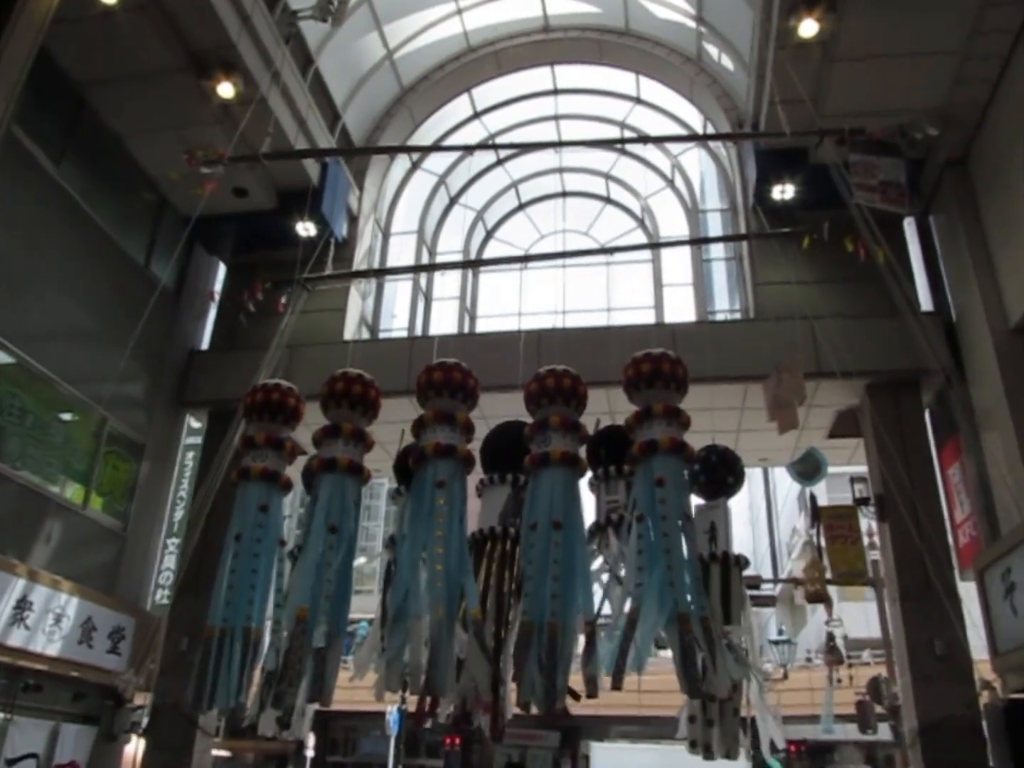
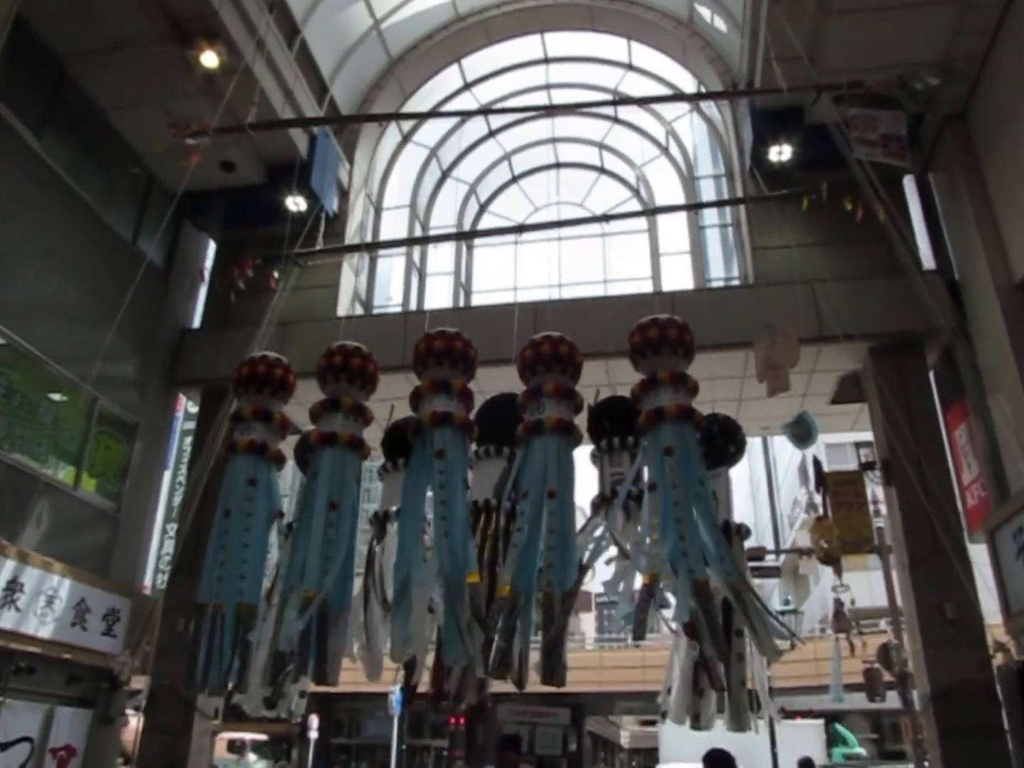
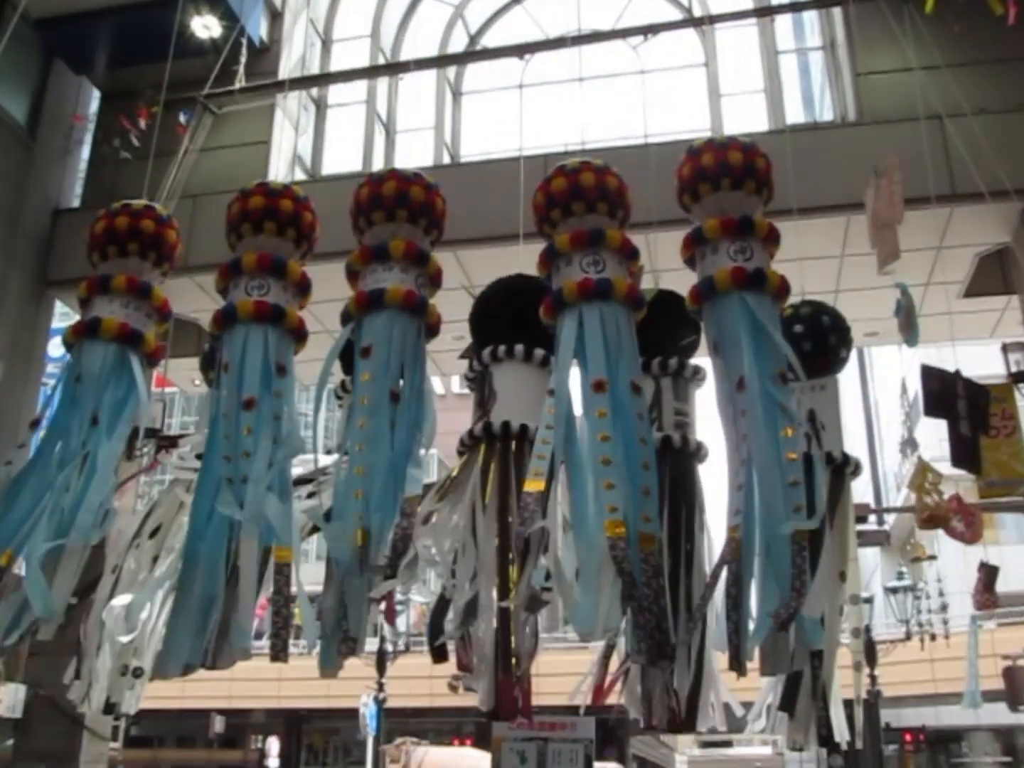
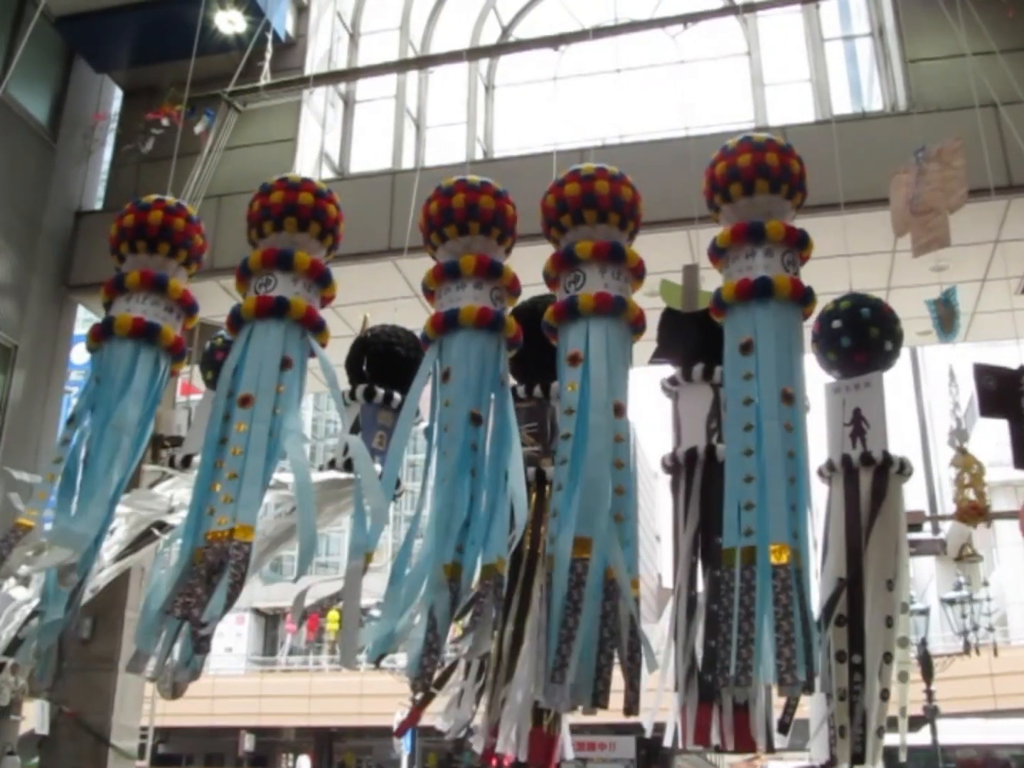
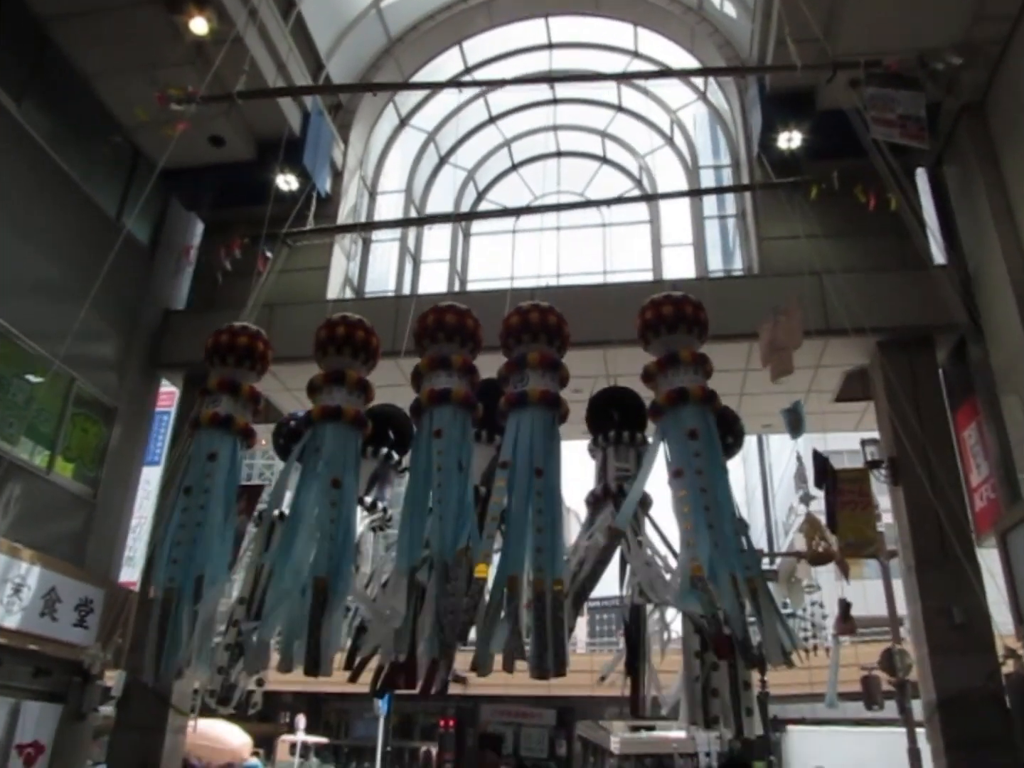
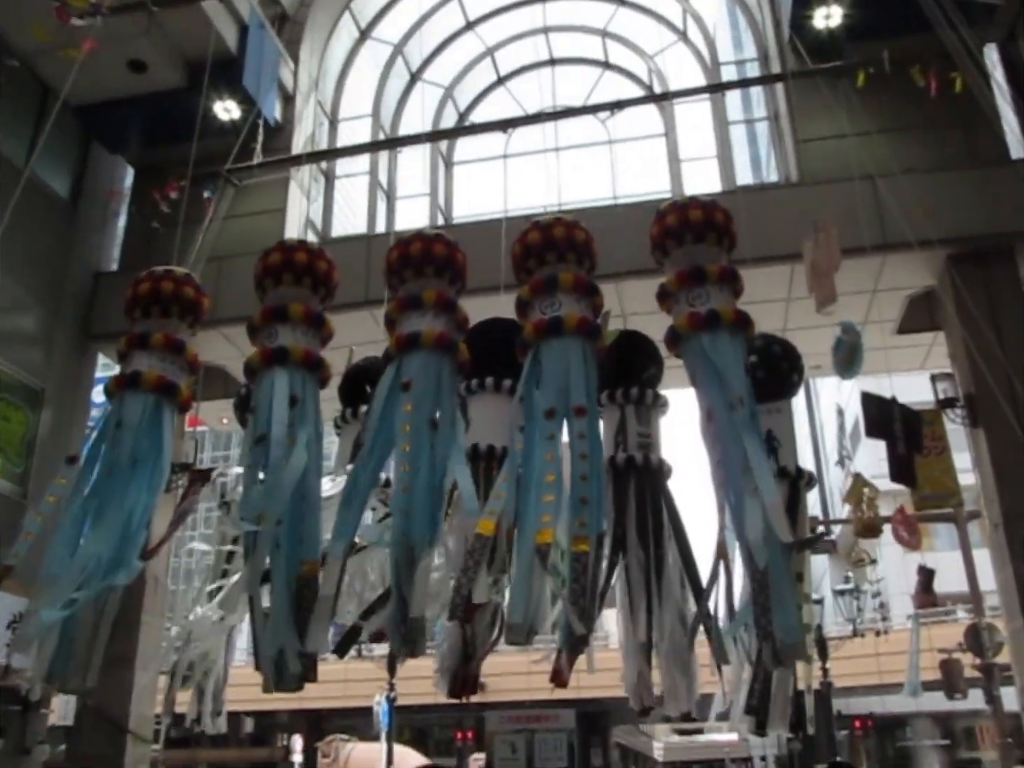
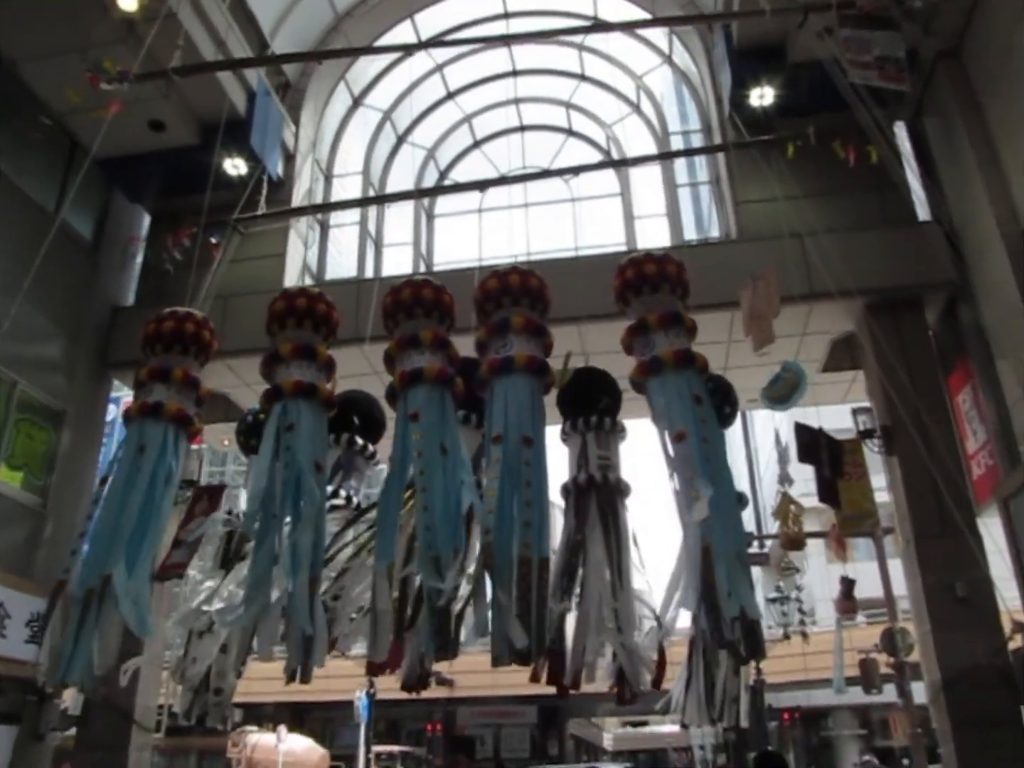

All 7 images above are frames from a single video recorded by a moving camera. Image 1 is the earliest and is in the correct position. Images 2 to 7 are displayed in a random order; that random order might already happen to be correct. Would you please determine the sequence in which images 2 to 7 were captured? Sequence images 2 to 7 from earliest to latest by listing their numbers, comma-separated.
2, 5, 7, 6, 3, 4
